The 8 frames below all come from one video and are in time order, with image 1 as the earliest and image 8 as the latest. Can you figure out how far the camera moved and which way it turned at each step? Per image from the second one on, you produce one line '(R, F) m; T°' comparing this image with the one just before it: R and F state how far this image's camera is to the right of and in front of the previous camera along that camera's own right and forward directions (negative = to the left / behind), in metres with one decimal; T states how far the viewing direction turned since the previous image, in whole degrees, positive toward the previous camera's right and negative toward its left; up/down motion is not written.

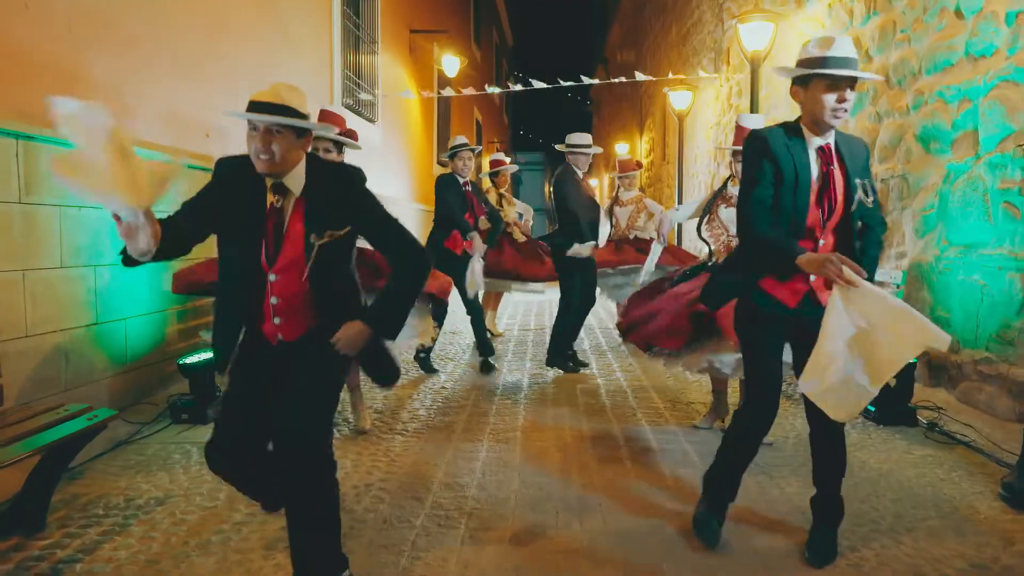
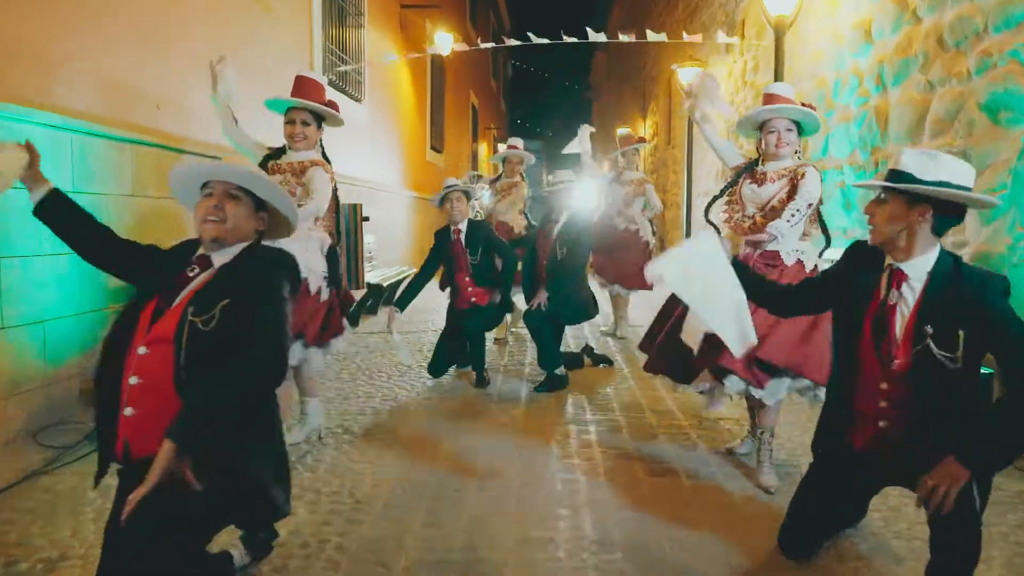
(0.0, +0.6) m; 0°
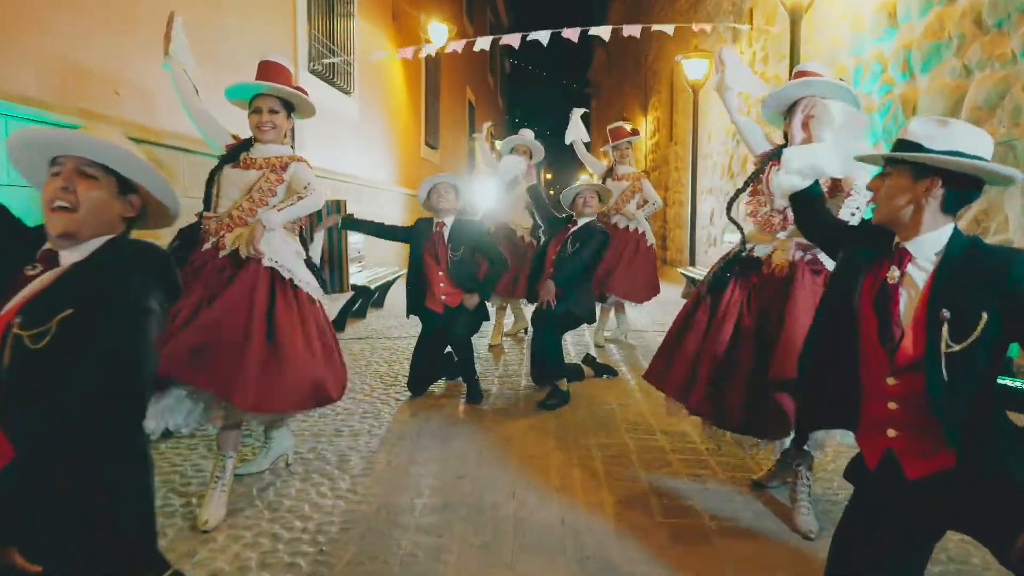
(0.0, +0.3) m; 0°
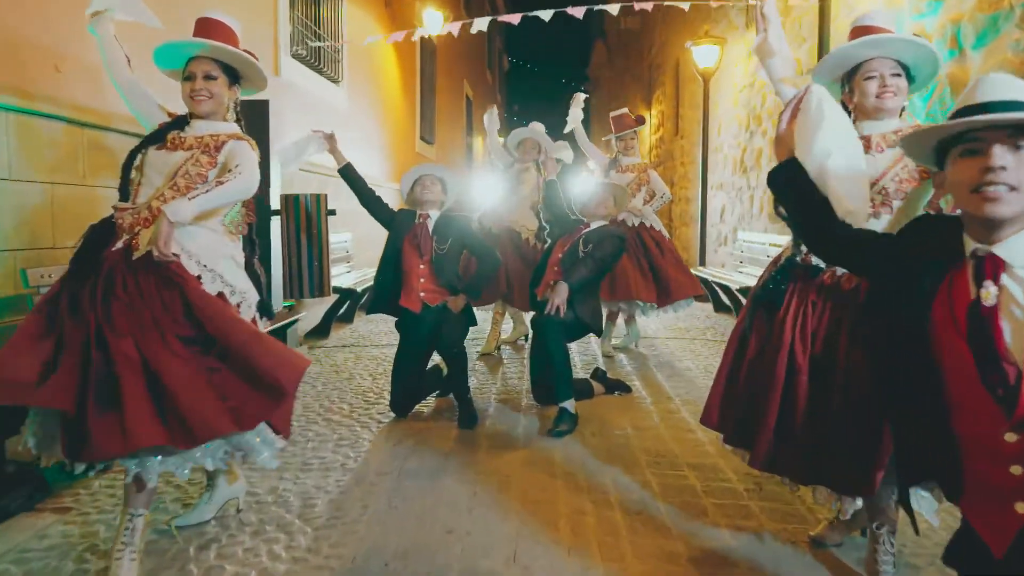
(0.0, +0.5) m; 0°
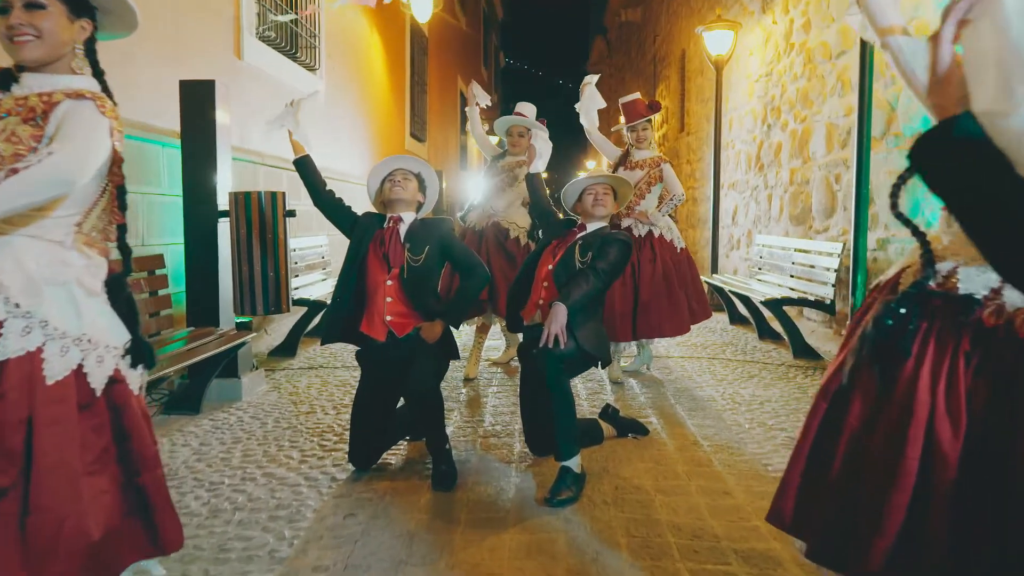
(0.0, +0.6) m; 0°
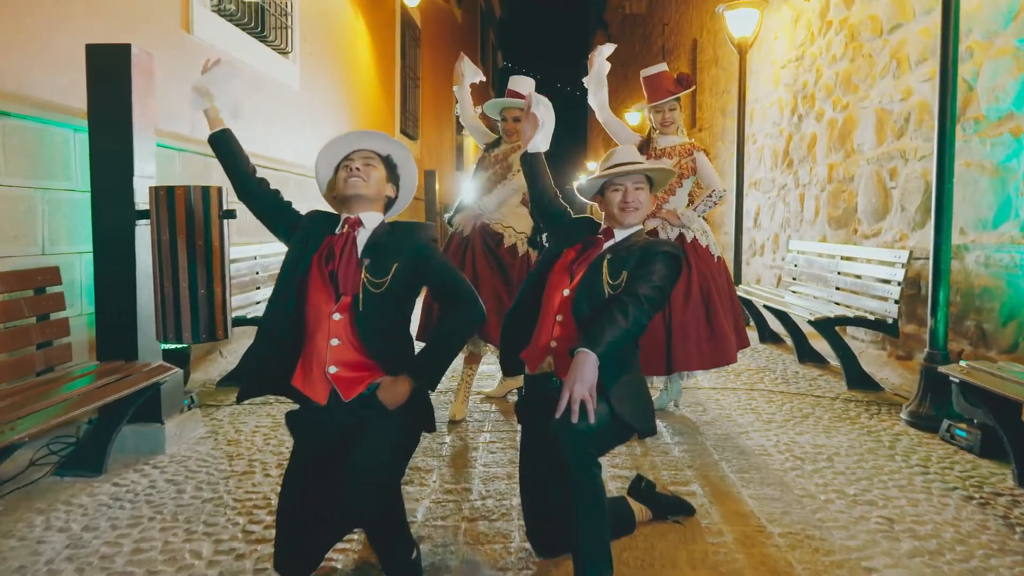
(0.0, +0.7) m; 0°
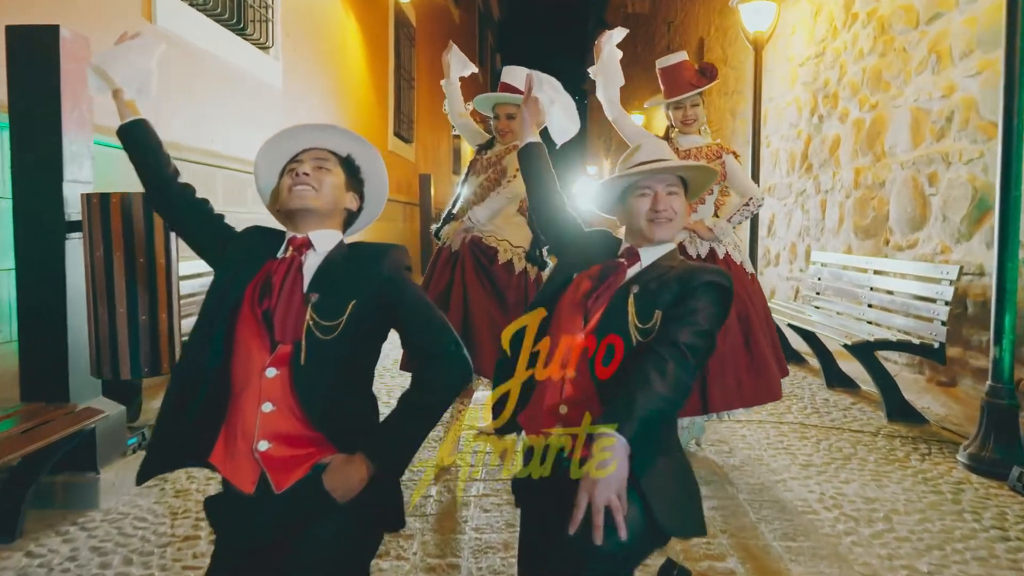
(0.0, +0.4) m; 0°
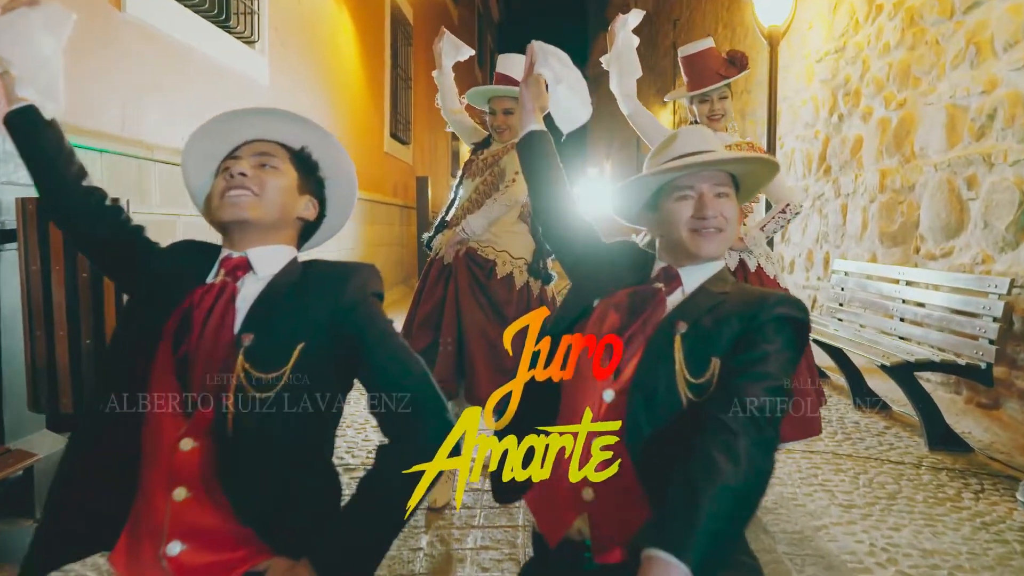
(0.0, +0.3) m; 0°
